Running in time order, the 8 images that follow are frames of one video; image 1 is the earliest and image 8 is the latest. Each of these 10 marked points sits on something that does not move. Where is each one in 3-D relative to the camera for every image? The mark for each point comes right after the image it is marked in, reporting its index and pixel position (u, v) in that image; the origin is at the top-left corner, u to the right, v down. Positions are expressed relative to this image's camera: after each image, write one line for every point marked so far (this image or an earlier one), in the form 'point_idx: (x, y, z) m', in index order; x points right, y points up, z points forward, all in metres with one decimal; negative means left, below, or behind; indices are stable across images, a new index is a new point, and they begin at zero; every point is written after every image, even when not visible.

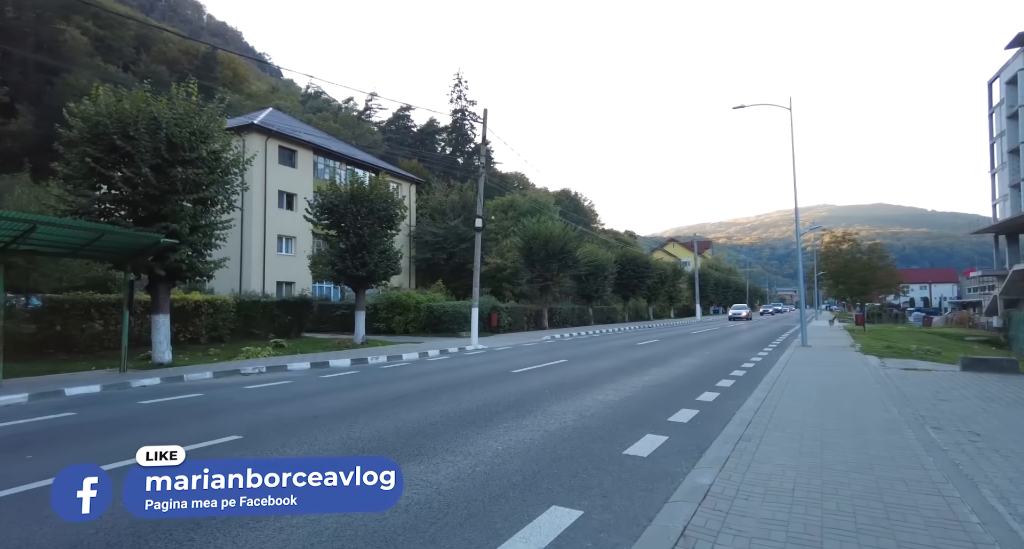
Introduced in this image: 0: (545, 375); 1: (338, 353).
0: (+0.7, -2.2, +12.5) m
1: (-5.1, -2.3, +16.4) m
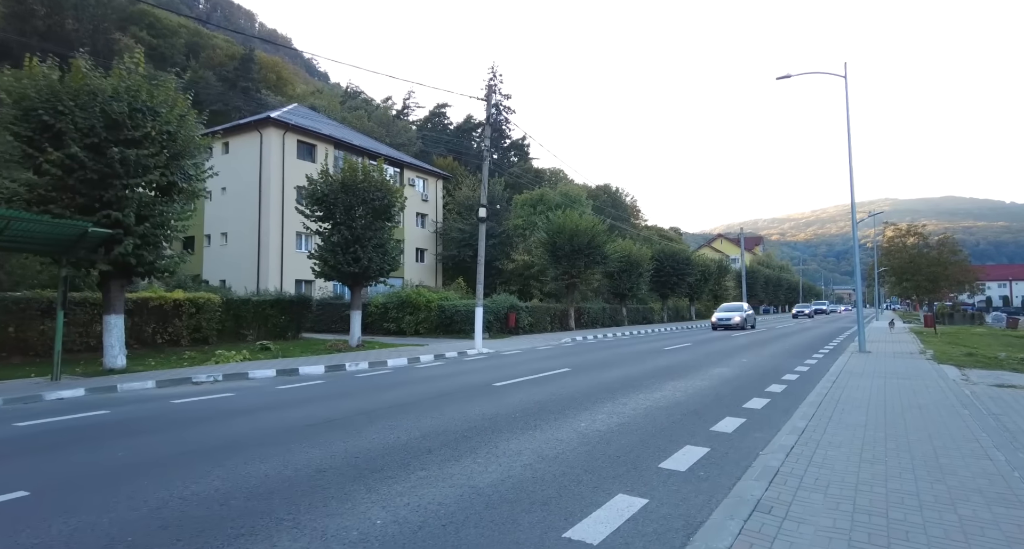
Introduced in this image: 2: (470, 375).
0: (+0.4, -2.1, +10.3) m
1: (-5.1, -2.2, +14.6) m
2: (-1.0, -2.4, +13.5) m
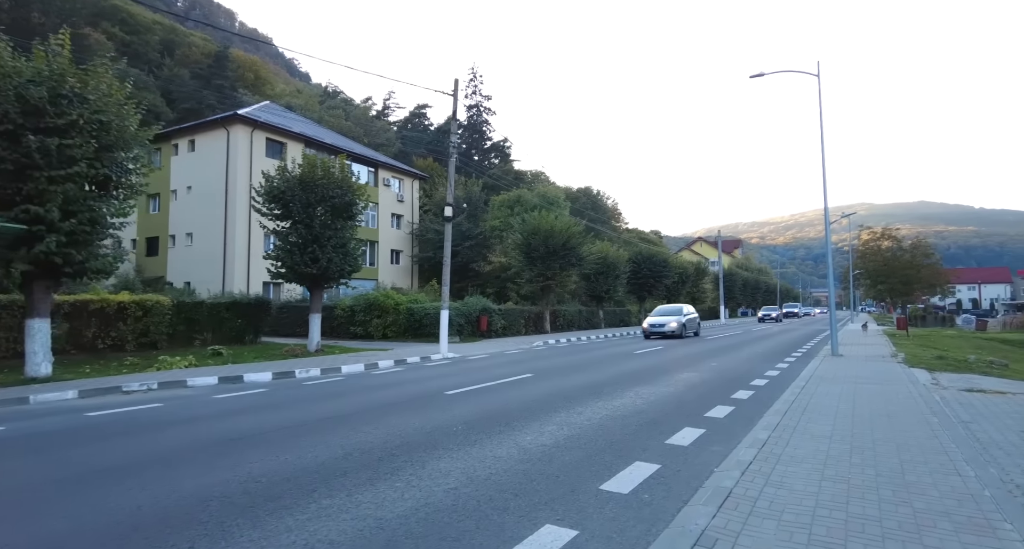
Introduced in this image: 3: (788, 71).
0: (-0.5, -2.1, +9.7) m
1: (-6.0, -2.2, +13.9) m
2: (-1.9, -2.4, +12.8) m
3: (+9.8, +7.2, +20.0) m
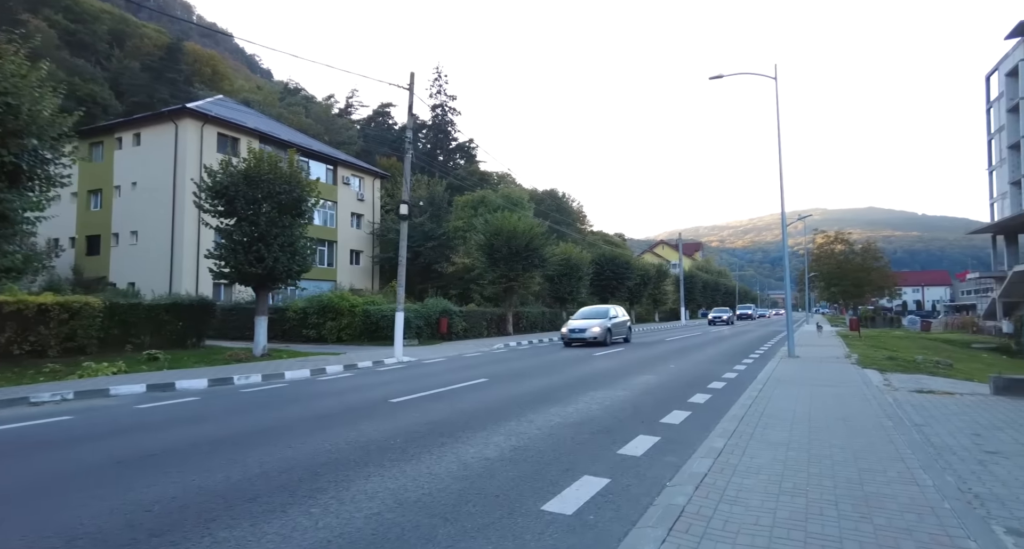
0: (-1.3, -2.1, +9.1) m
1: (-7.1, -2.2, +13.0) m
2: (-2.9, -2.4, +12.2) m
3: (+8.3, +7.1, +20.1) m
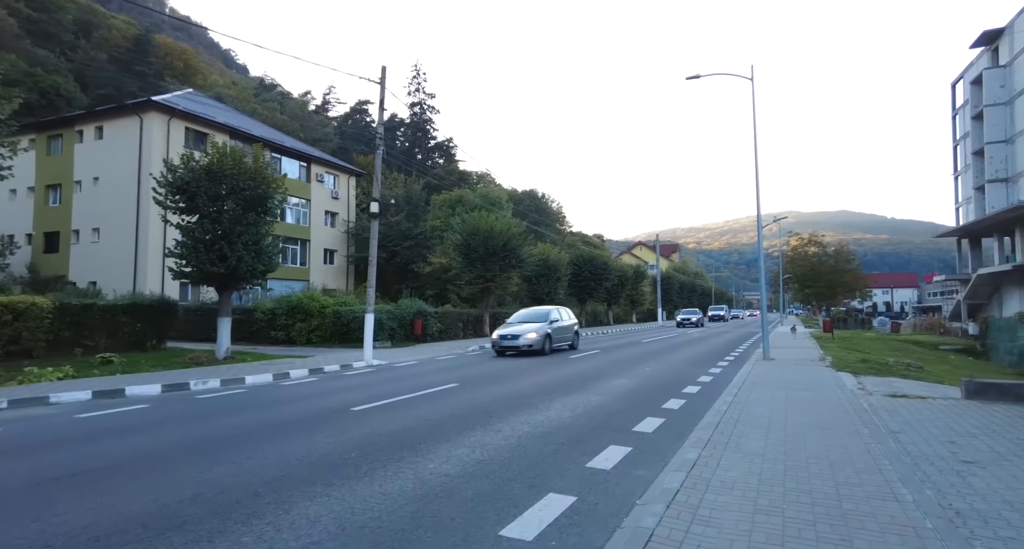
0: (-1.8, -2.1, +8.7) m
1: (-7.7, -2.2, +12.3) m
2: (-3.5, -2.4, +11.7) m
3: (+7.5, +7.0, +20.0) m
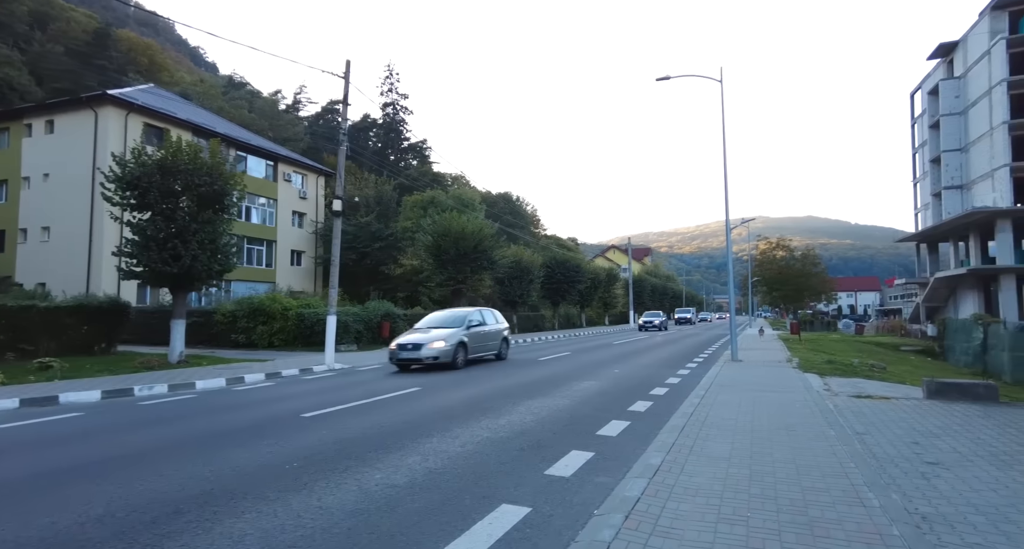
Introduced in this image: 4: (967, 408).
0: (-2.3, -2.1, +8.2) m
1: (-8.4, -2.2, +11.6) m
2: (-4.3, -2.4, +11.2) m
3: (+6.4, +7.0, +20.0) m
4: (+8.9, -2.6, +11.2) m
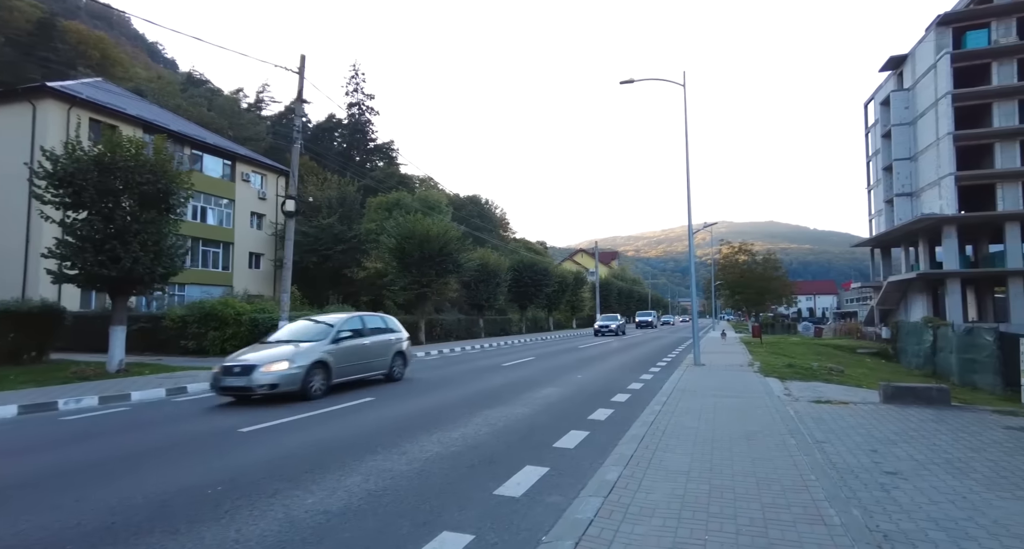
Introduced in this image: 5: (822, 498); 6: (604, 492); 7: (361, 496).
0: (-3.0, -2.2, +7.7) m
1: (-9.3, -2.2, +10.7) m
2: (-5.1, -2.5, +10.5) m
3: (+5.1, +6.8, +20.0) m
4: (+8.1, -2.7, +11.3) m
5: (+3.0, -2.1, +5.5) m
6: (+0.9, -2.1, +5.6) m
7: (-1.4, -2.0, +5.3) m
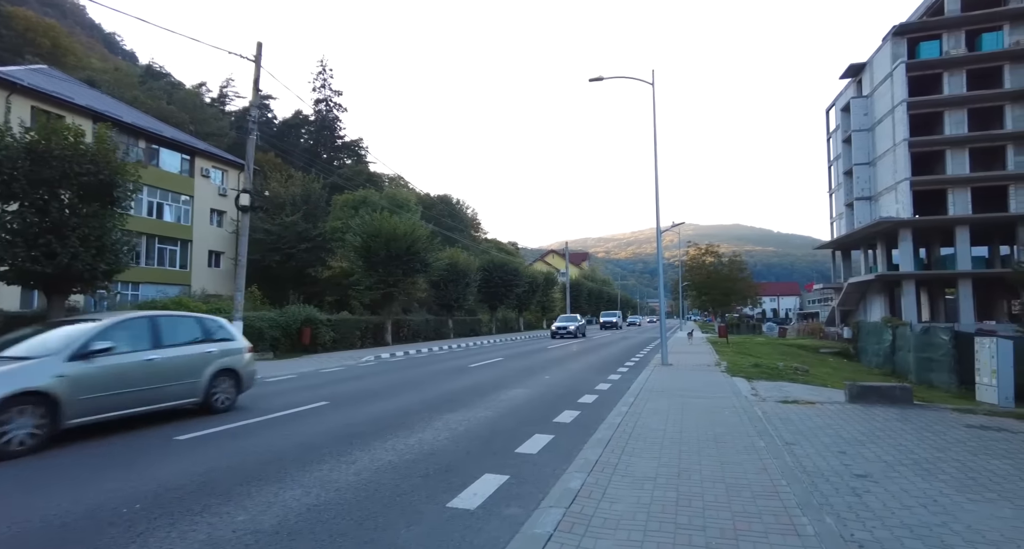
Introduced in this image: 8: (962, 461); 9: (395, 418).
0: (-3.5, -2.1, +7.1) m
1: (-9.9, -2.2, +9.8) m
2: (-5.7, -2.4, +9.9) m
3: (+4.0, +6.8, +19.9) m
4: (+7.4, -2.7, +11.3) m
5: (+2.6, -2.1, +5.2) m
6: (+0.5, -2.1, +5.2) m
7: (-1.8, -2.0, +4.8) m
8: (+5.9, -2.5, +7.5) m
9: (-1.9, -2.3, +9.4) m
